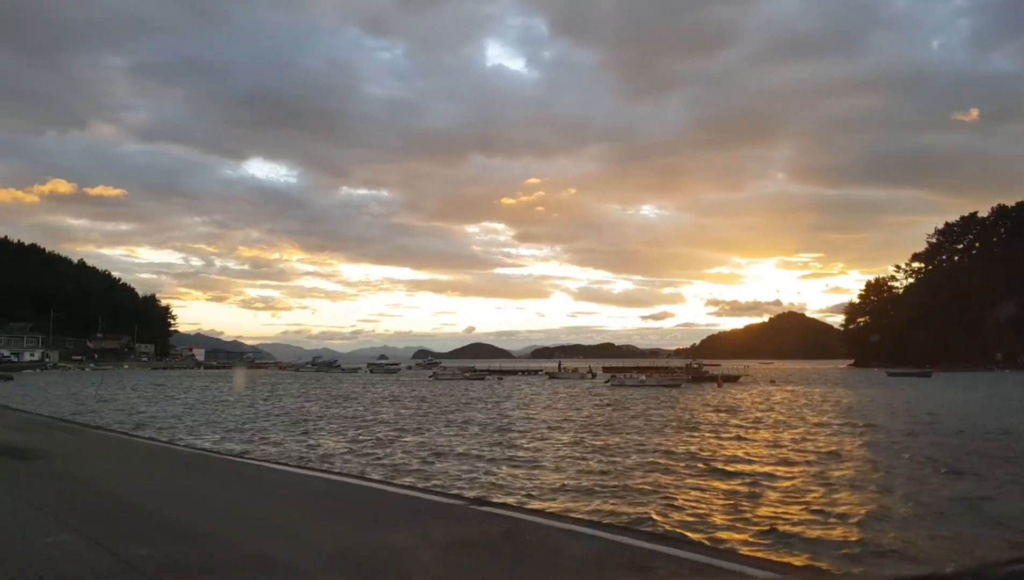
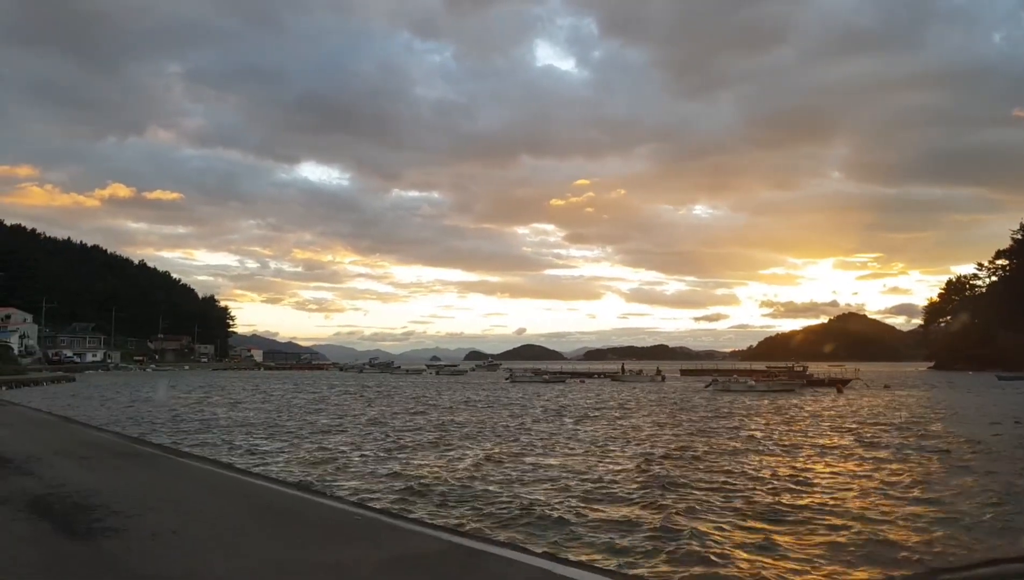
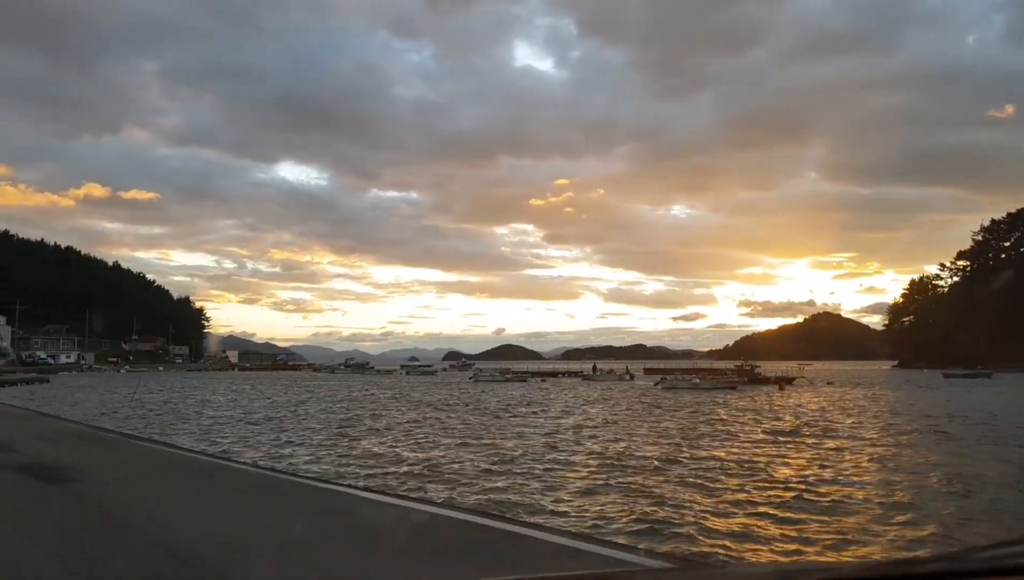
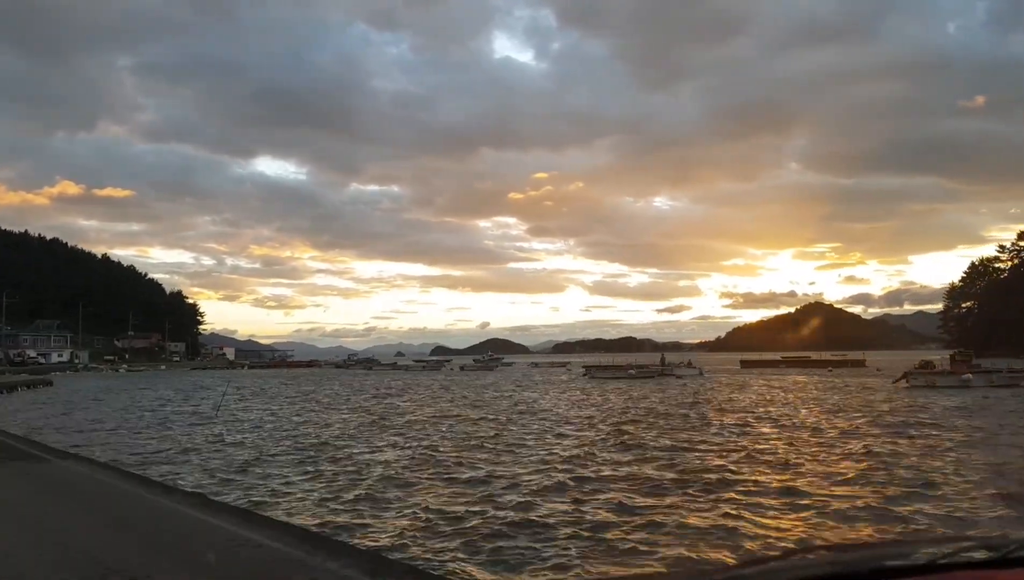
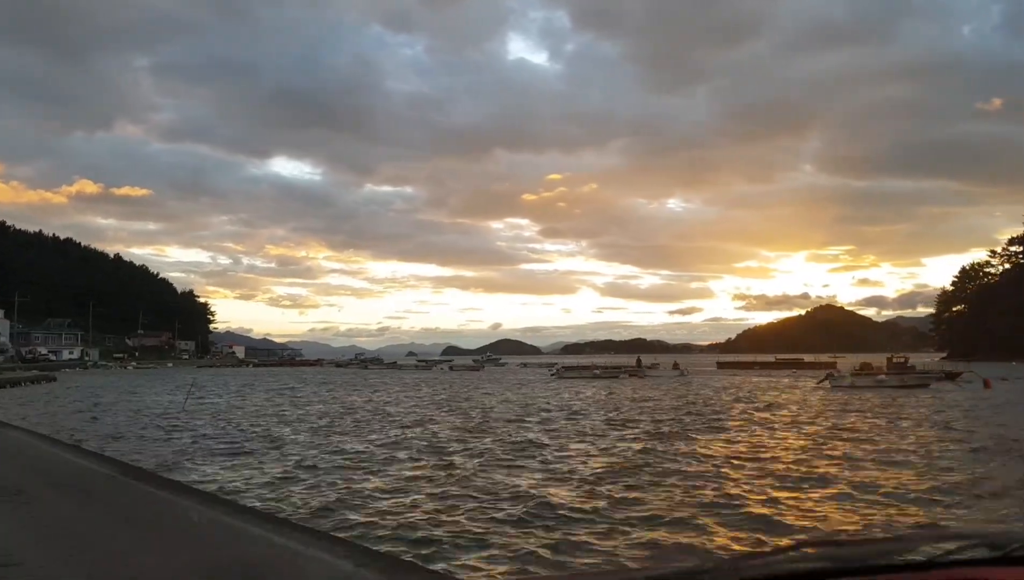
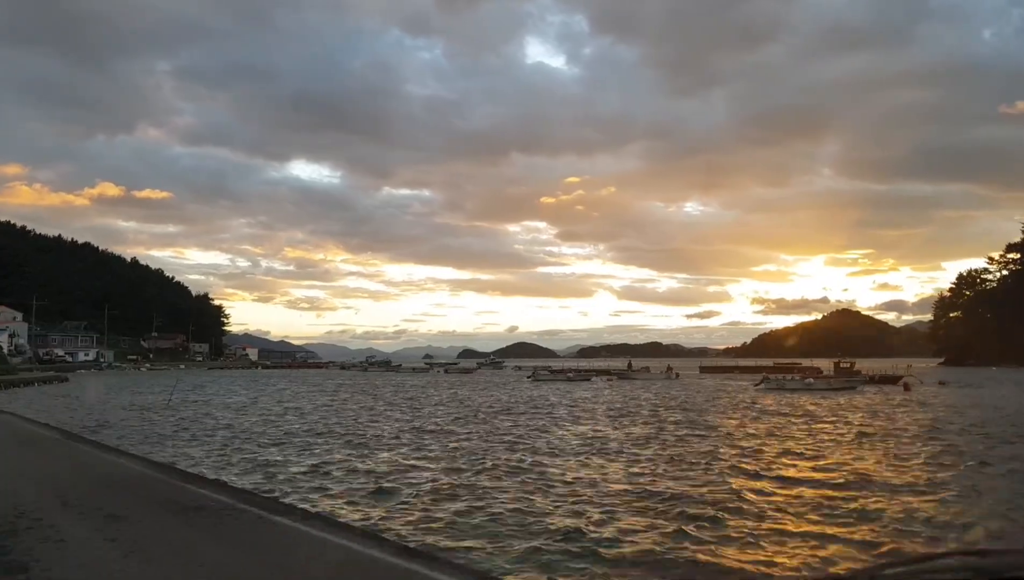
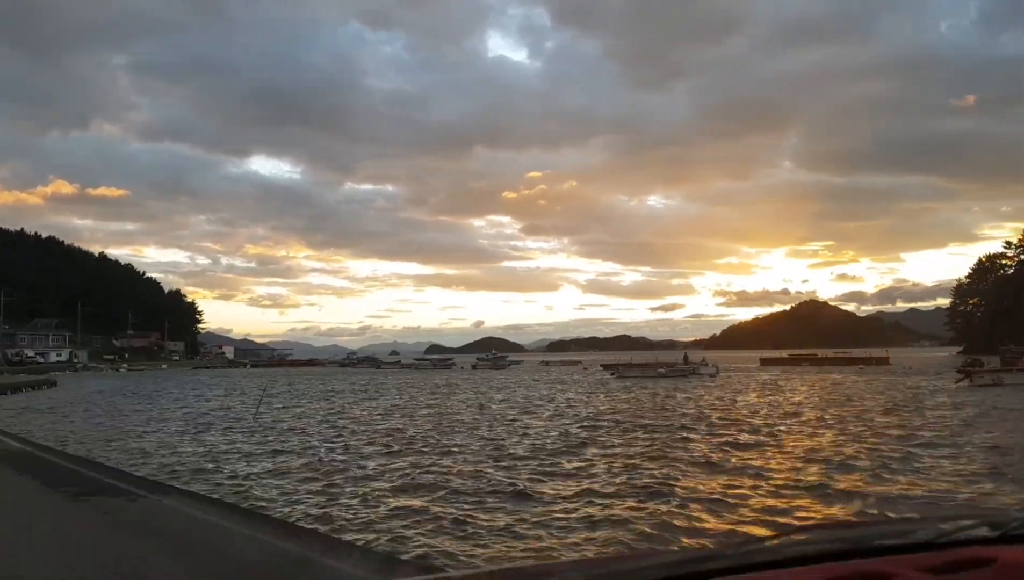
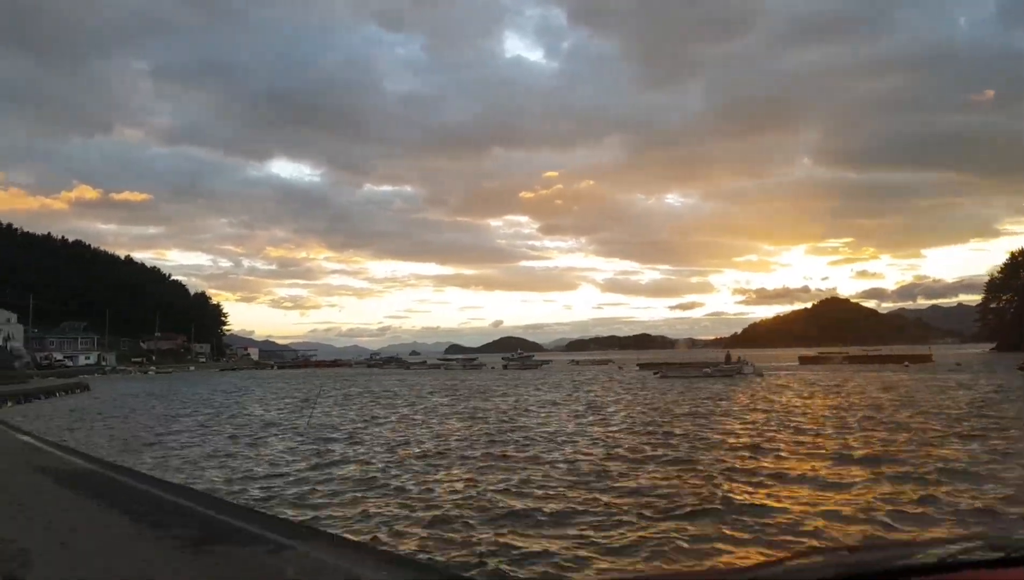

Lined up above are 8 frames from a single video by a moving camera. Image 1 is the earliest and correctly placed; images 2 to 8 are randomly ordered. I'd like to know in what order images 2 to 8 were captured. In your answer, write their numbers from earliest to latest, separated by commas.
3, 2, 6, 5, 4, 7, 8
